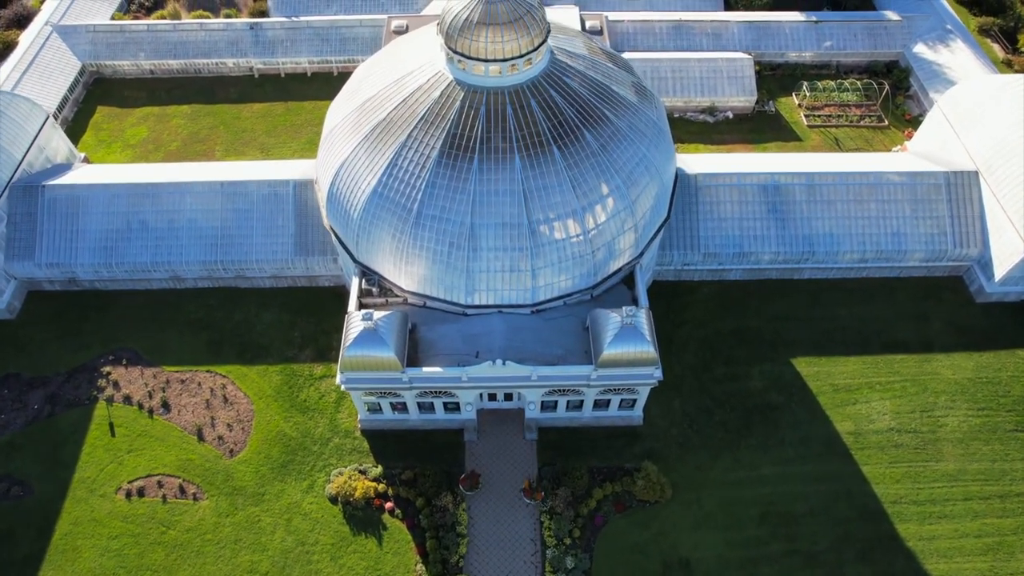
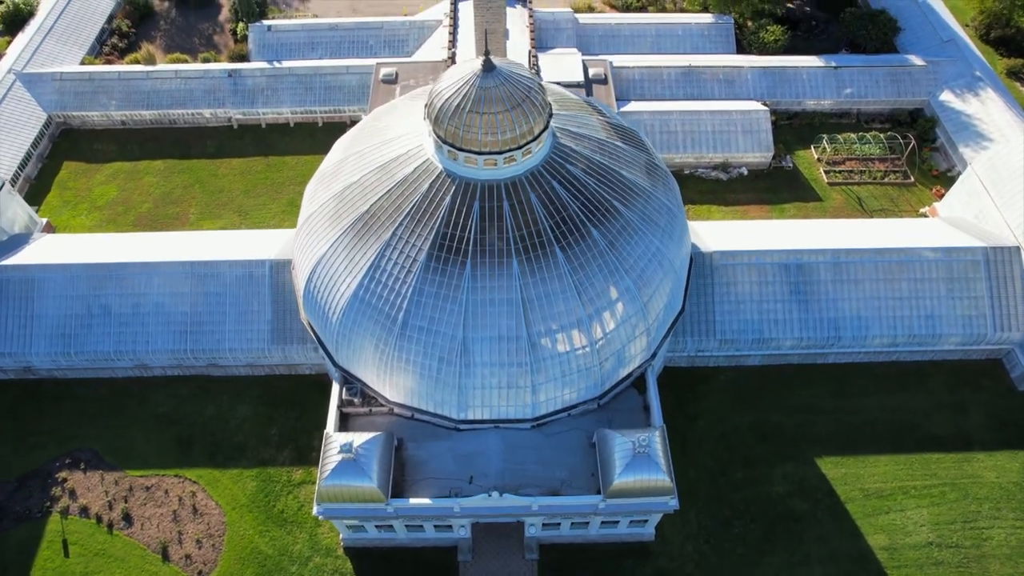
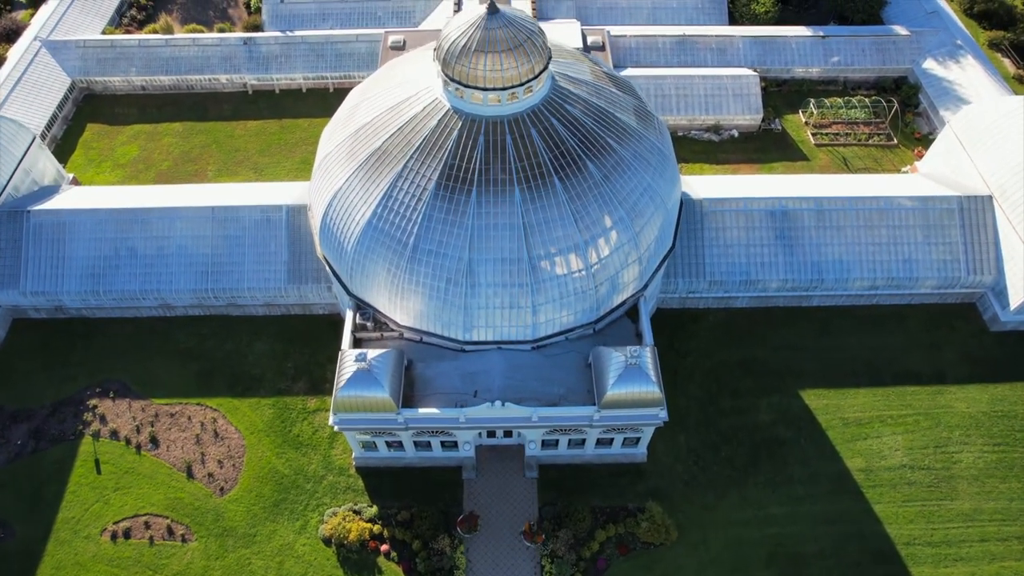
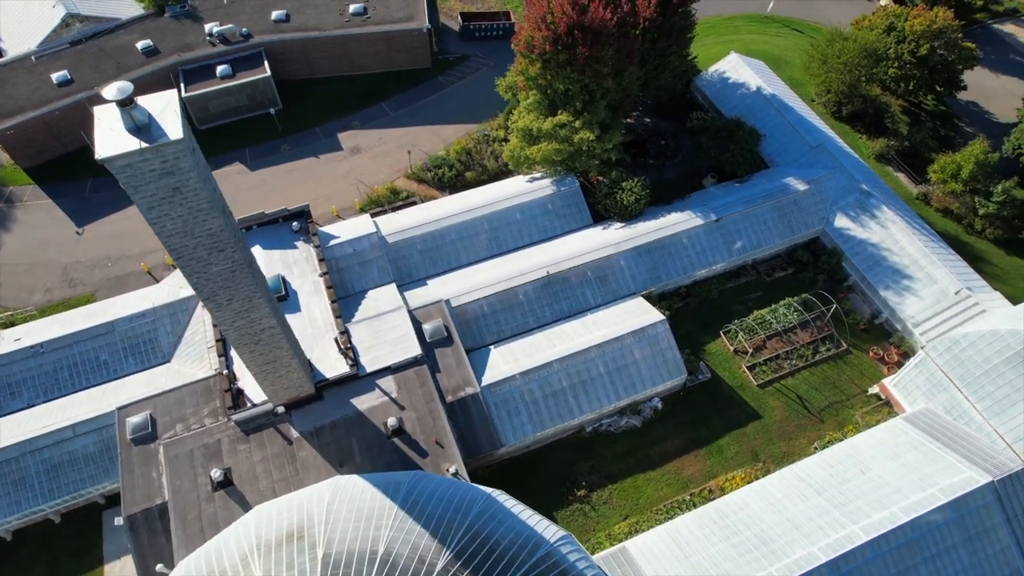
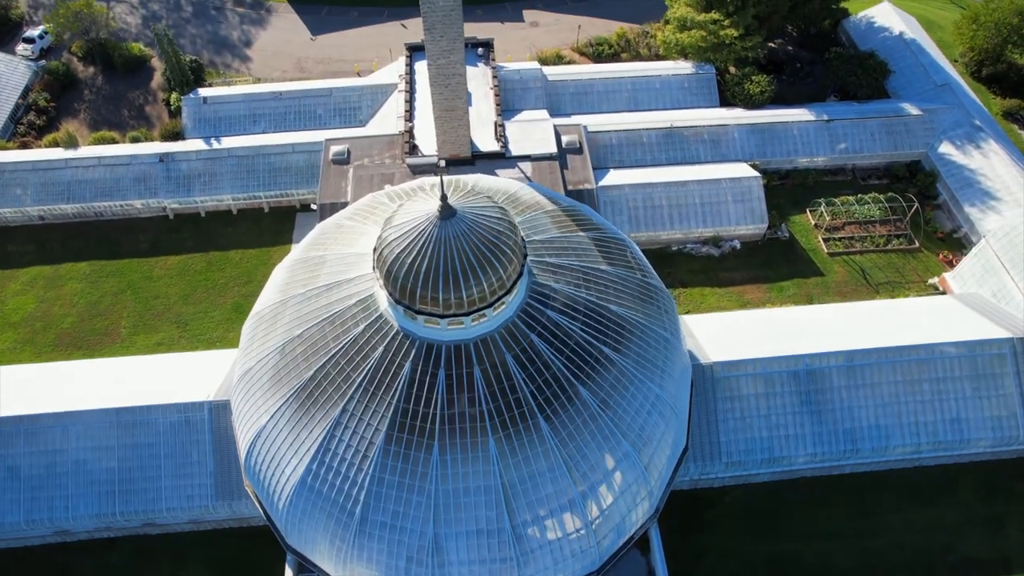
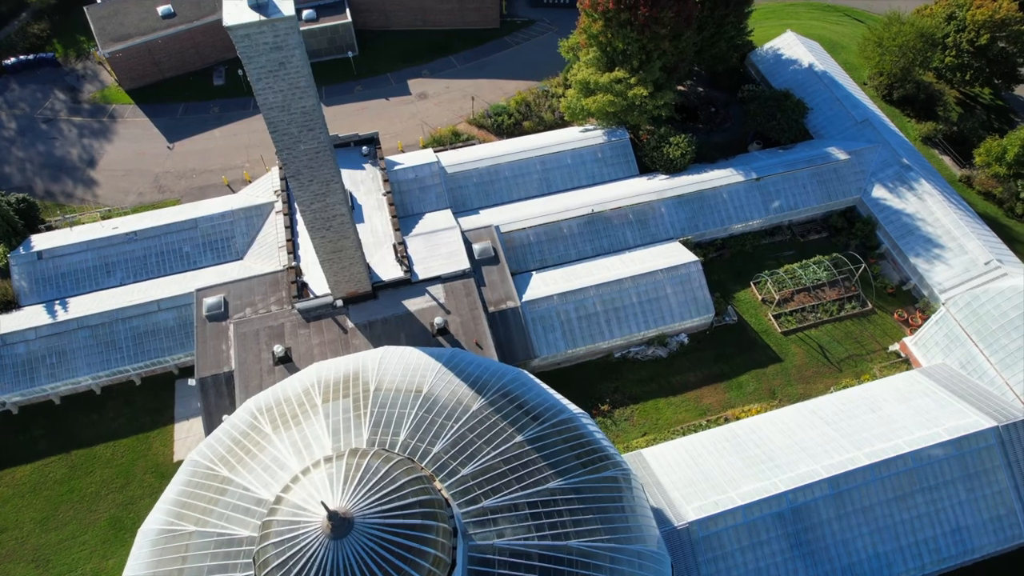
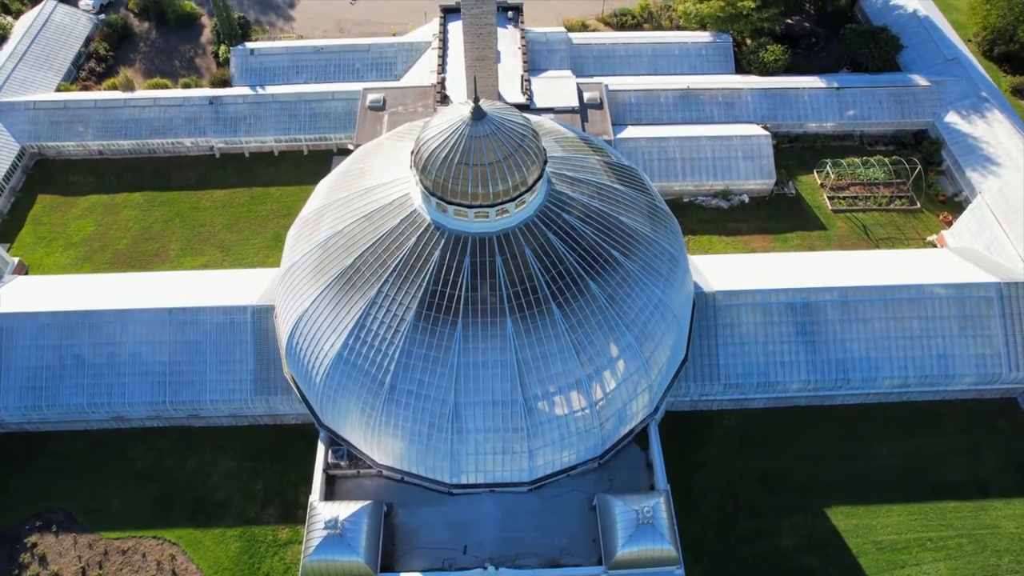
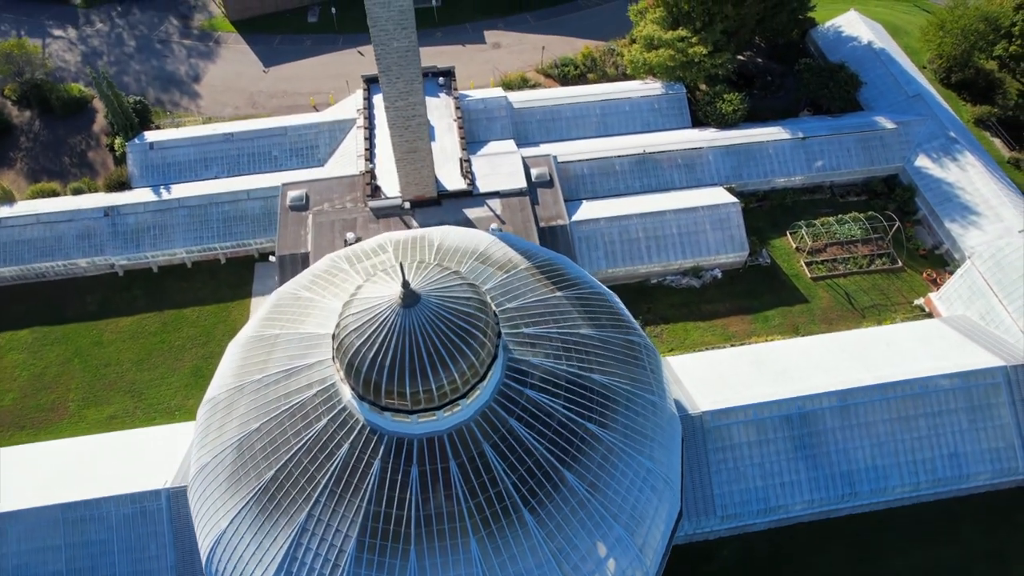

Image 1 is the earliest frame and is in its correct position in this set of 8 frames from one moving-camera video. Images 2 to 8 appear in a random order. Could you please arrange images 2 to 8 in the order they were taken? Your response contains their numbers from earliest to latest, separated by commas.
3, 2, 7, 5, 8, 6, 4
